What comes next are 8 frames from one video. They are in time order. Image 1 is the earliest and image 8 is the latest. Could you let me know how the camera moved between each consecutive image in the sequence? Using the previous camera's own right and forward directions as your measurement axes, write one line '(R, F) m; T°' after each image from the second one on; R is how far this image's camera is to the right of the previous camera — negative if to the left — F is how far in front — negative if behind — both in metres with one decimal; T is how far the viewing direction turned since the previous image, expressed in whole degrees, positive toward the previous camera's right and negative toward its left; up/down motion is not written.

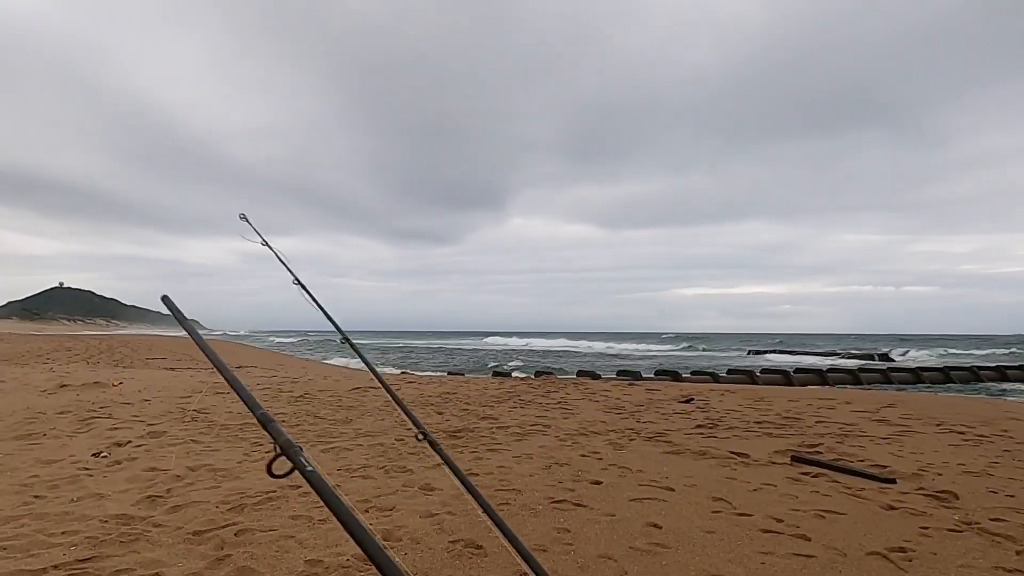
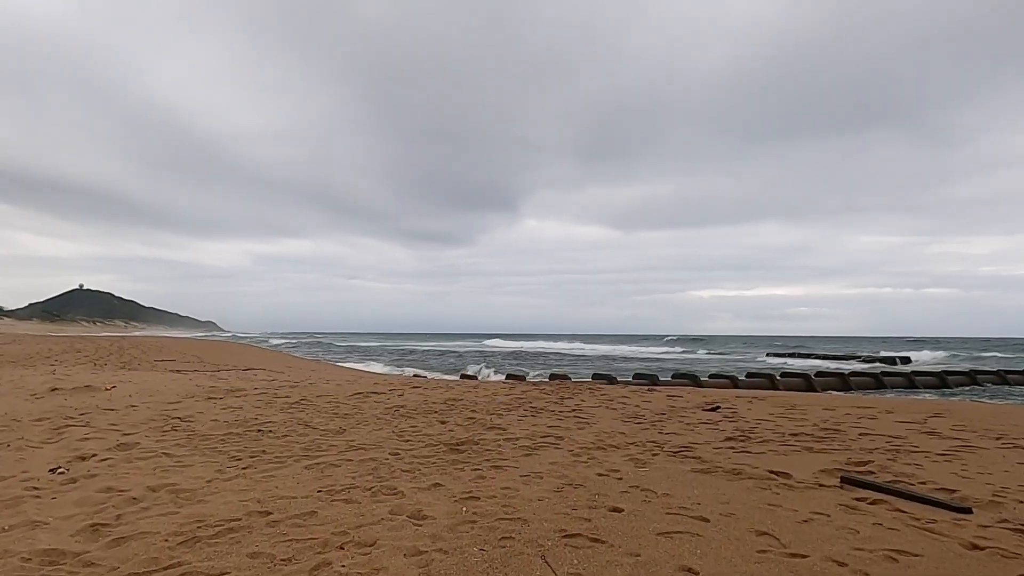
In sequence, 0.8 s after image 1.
(0.0, +0.6) m; -1°
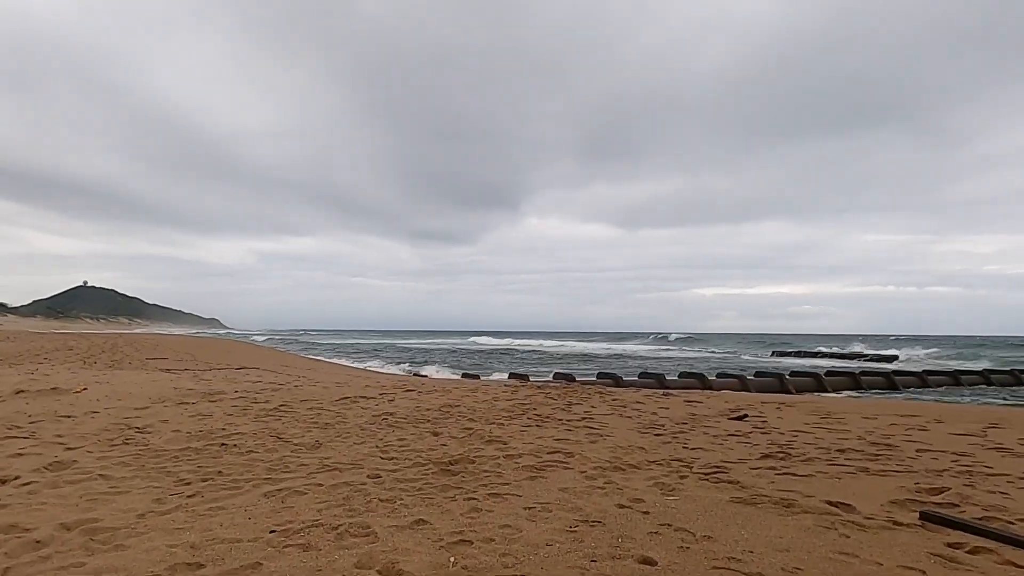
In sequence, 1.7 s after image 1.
(0.0, +0.8) m; 0°
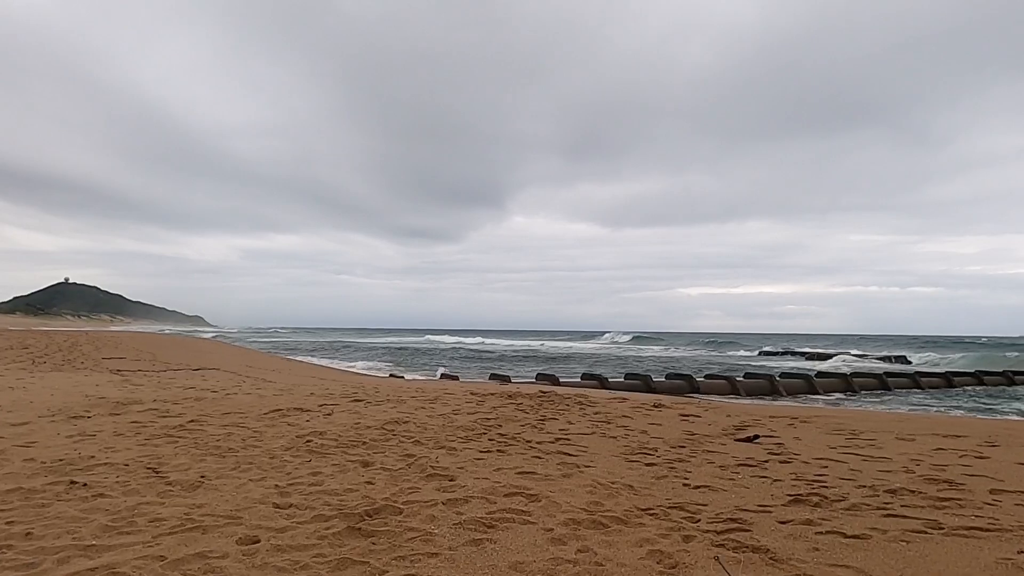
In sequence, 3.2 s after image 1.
(+0.2, +1.2) m; +1°
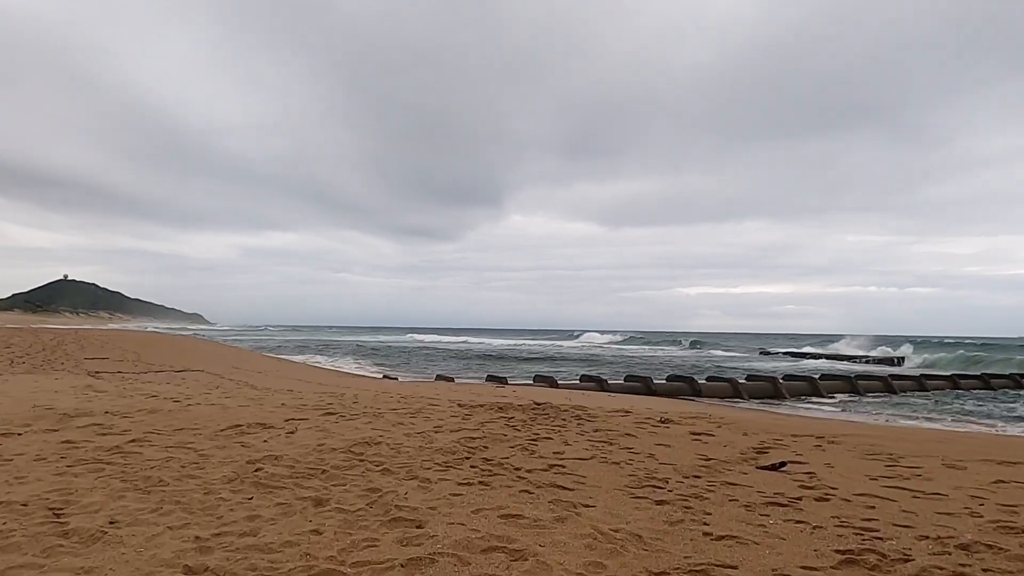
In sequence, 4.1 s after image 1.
(+0.1, +0.7) m; 0°
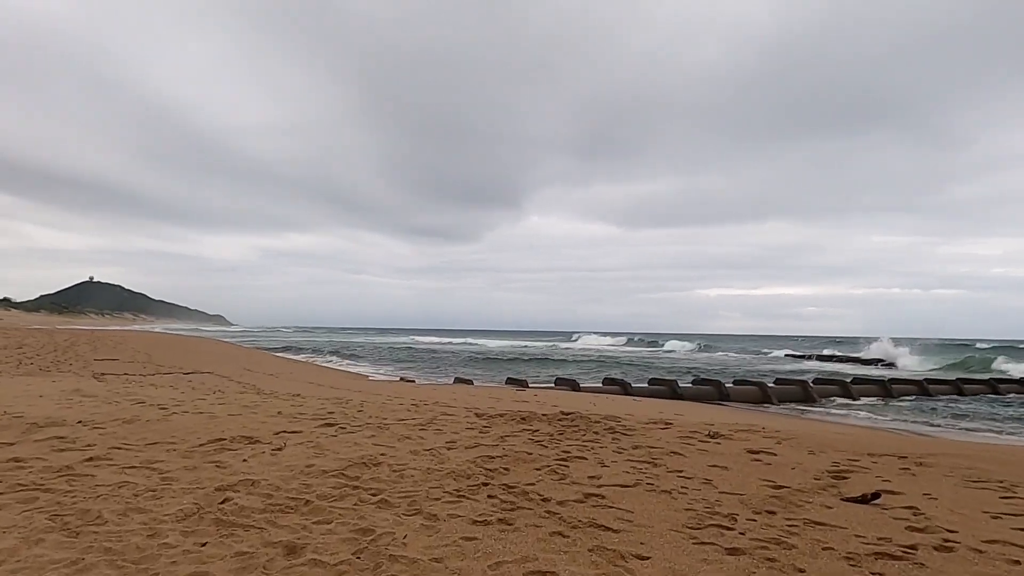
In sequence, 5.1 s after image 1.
(0.0, +0.8) m; -1°
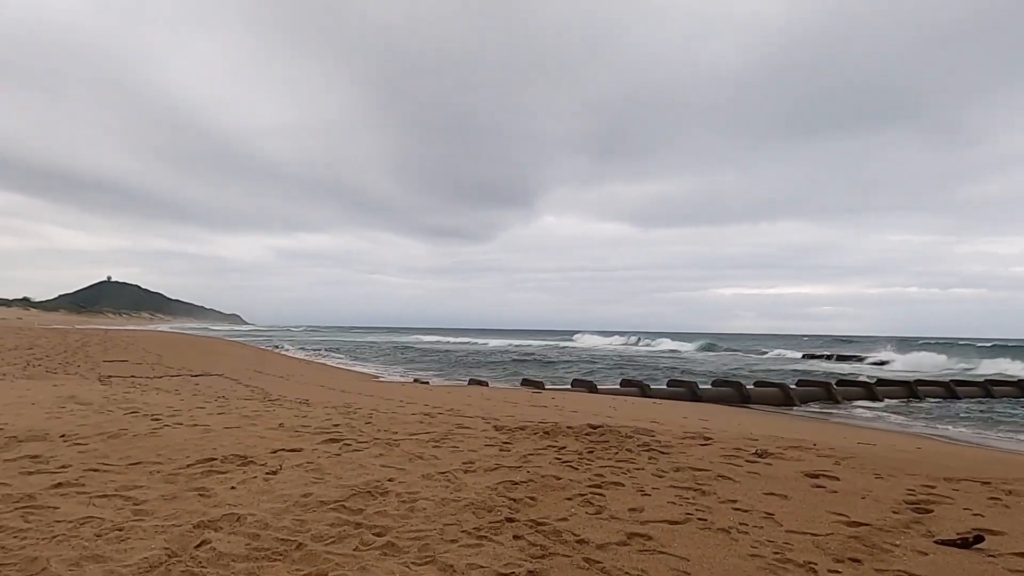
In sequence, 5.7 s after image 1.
(-0.1, +0.6) m; -1°
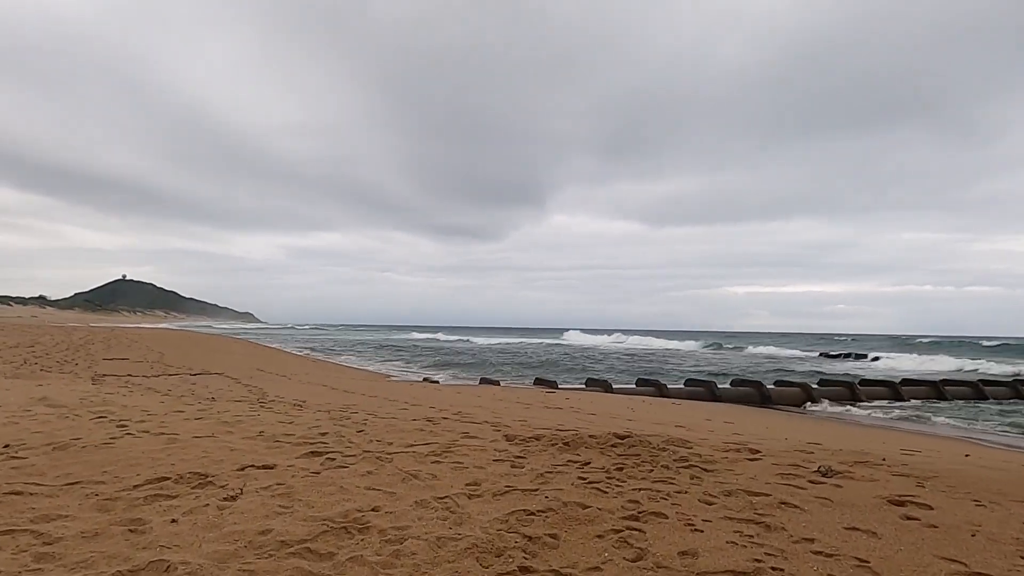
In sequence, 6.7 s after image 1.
(0.0, +0.8) m; -1°
